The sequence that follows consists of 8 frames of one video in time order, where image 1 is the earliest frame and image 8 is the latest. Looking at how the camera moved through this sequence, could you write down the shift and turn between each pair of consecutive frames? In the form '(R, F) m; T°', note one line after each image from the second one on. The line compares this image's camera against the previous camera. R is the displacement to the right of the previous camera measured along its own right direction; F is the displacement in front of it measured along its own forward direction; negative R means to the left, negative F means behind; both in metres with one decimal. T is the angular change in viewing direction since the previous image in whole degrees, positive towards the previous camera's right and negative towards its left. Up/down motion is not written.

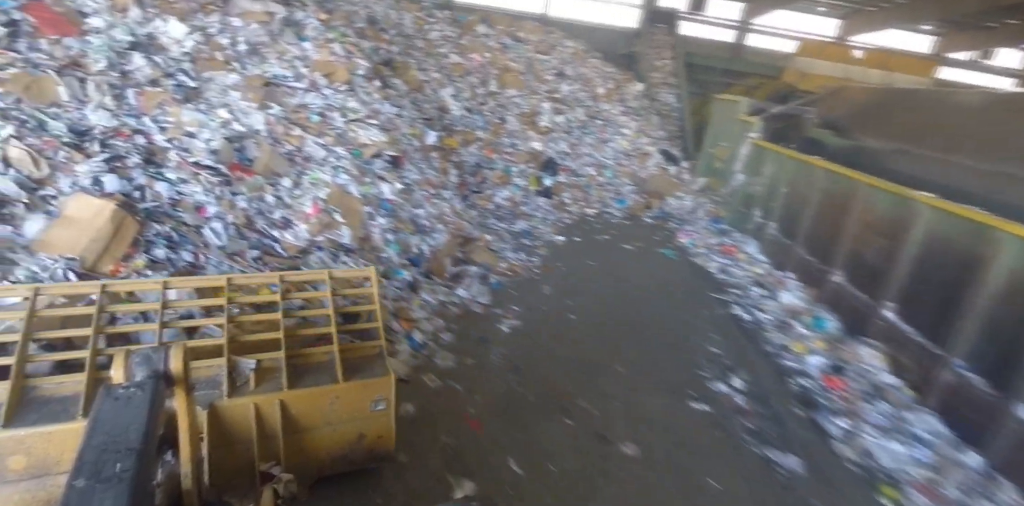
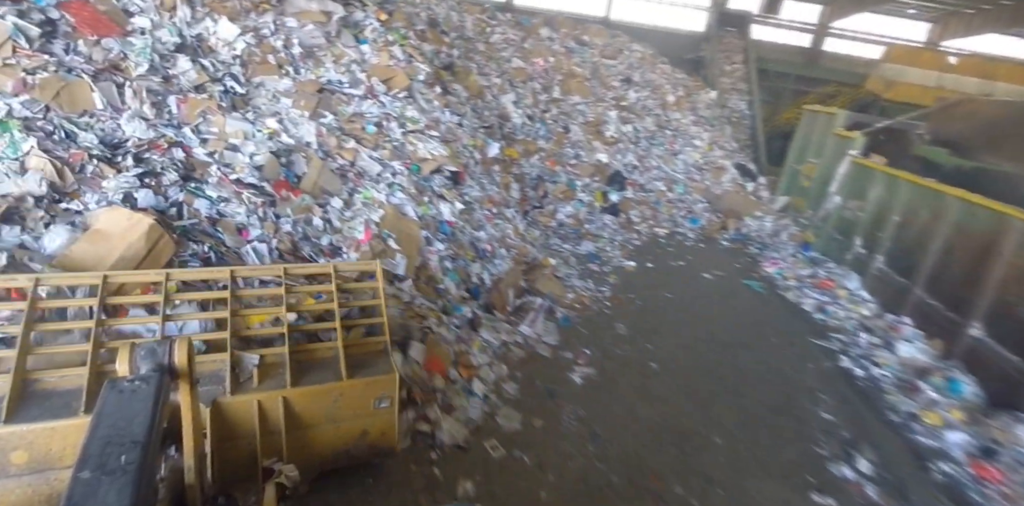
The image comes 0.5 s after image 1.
(-0.2, +0.5) m; -5°
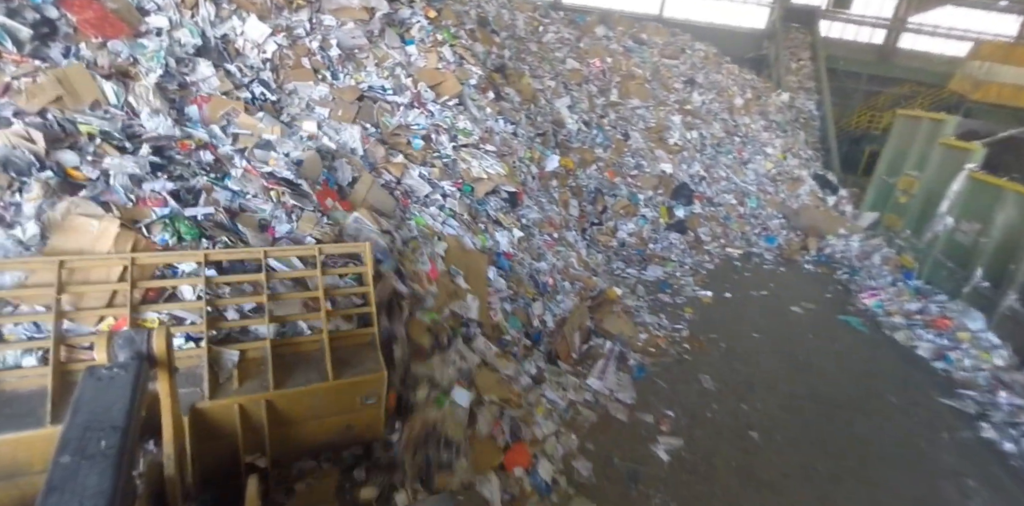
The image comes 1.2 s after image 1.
(-0.2, +0.5) m; -4°
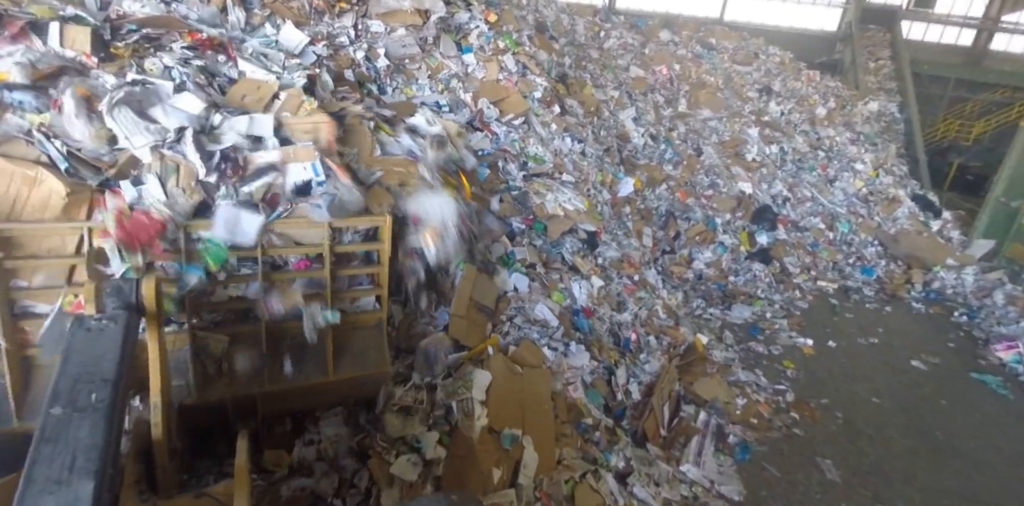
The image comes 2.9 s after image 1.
(-0.2, +0.5) m; -5°
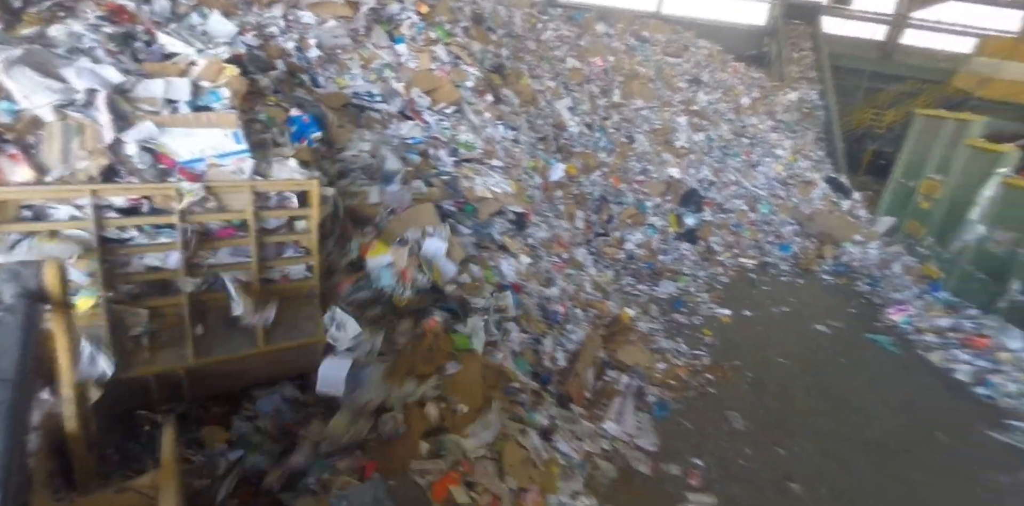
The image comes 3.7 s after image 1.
(+0.1, -0.2) m; +5°
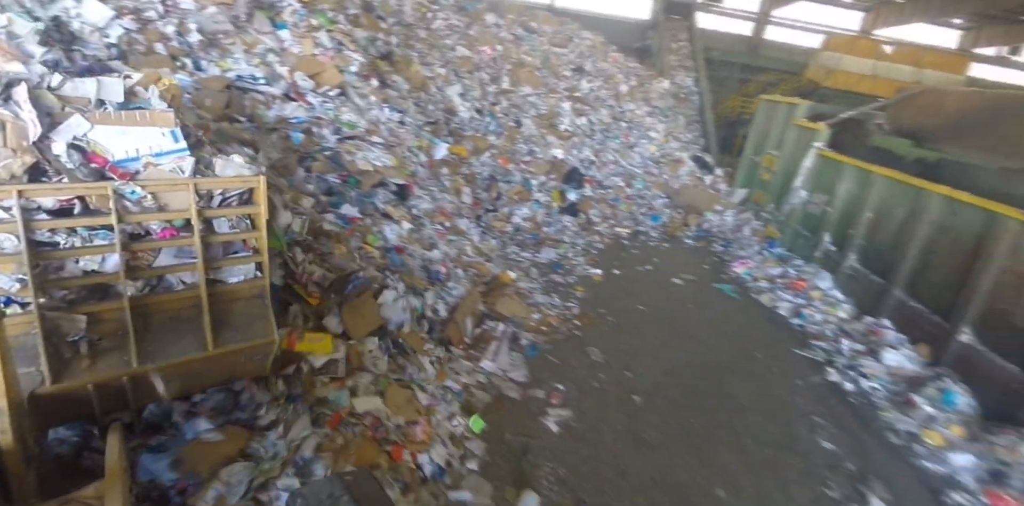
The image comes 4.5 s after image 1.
(+0.2, -0.4) m; +9°
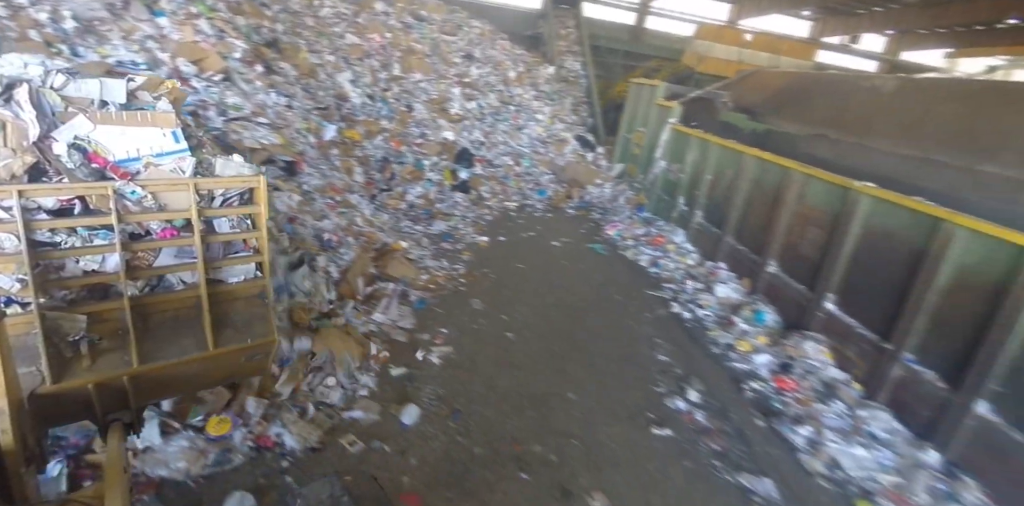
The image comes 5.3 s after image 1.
(+0.2, -0.5) m; +9°
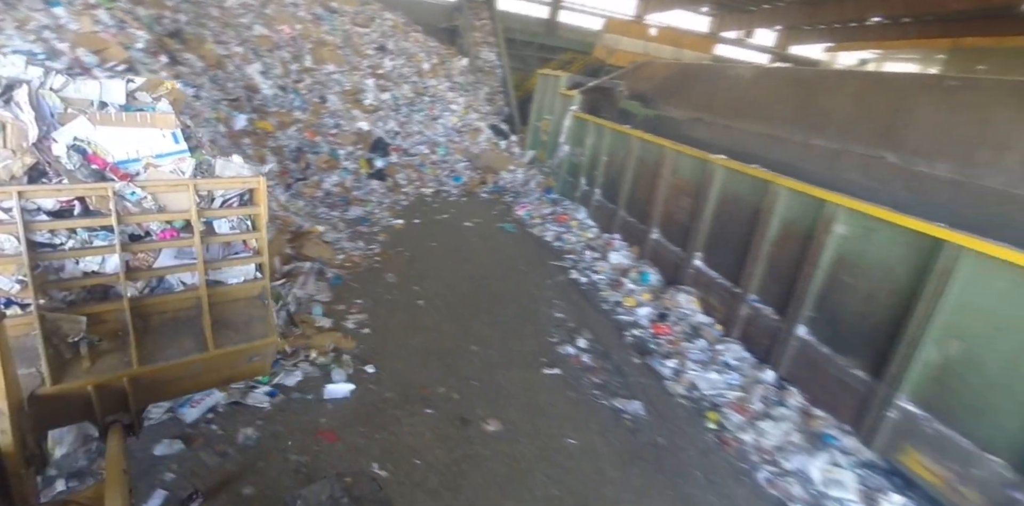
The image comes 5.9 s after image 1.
(+0.2, -0.4) m; +7°
